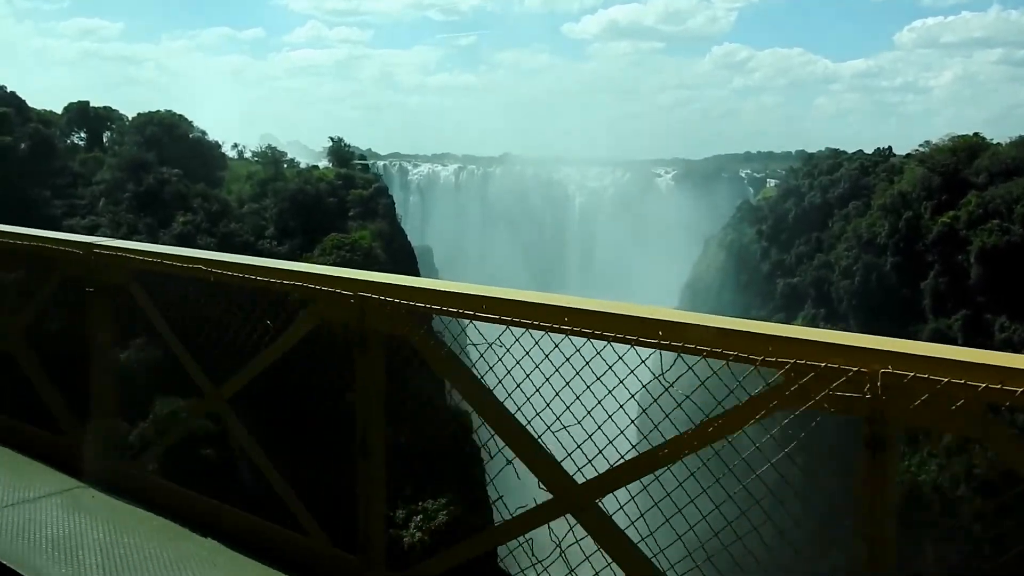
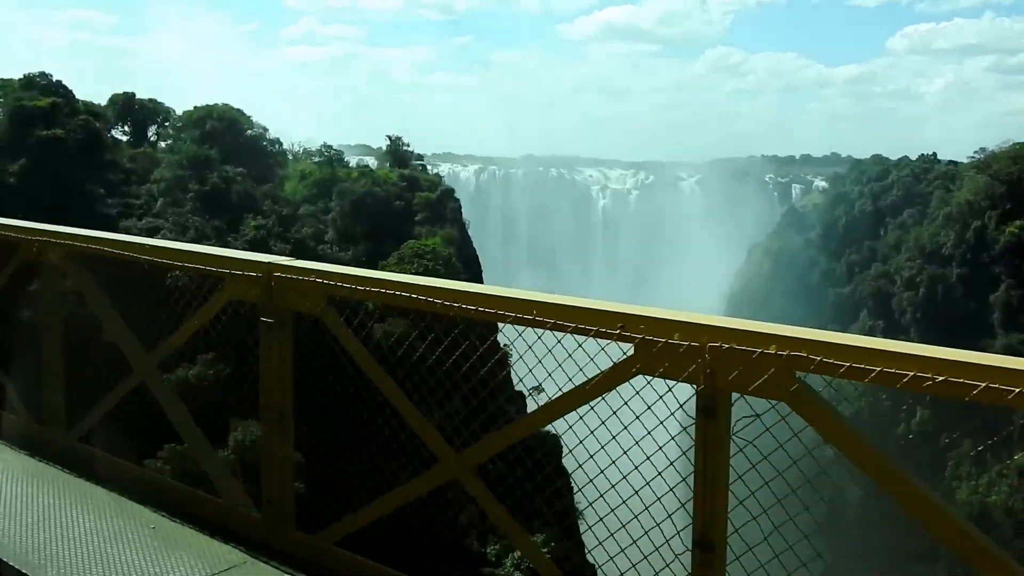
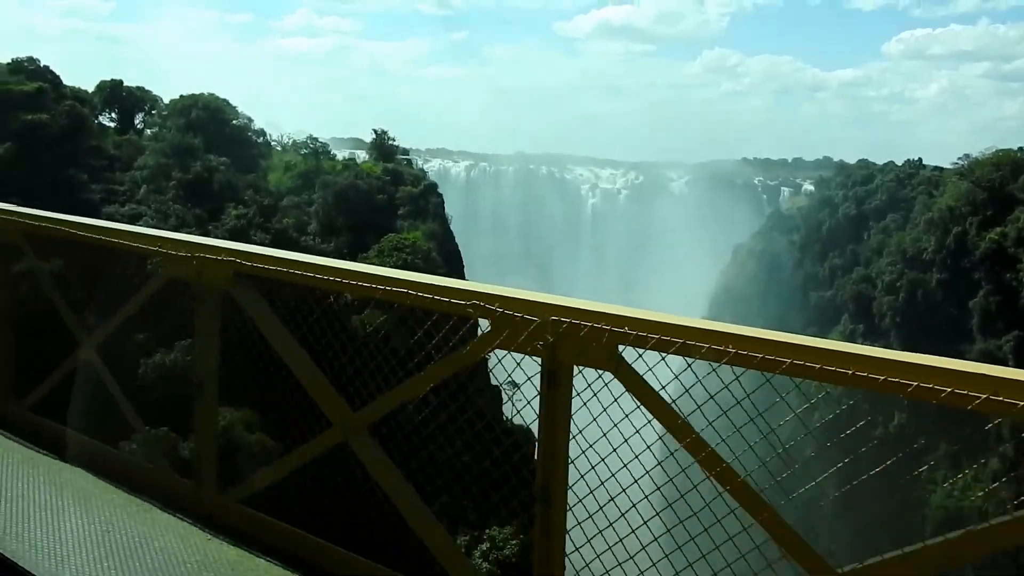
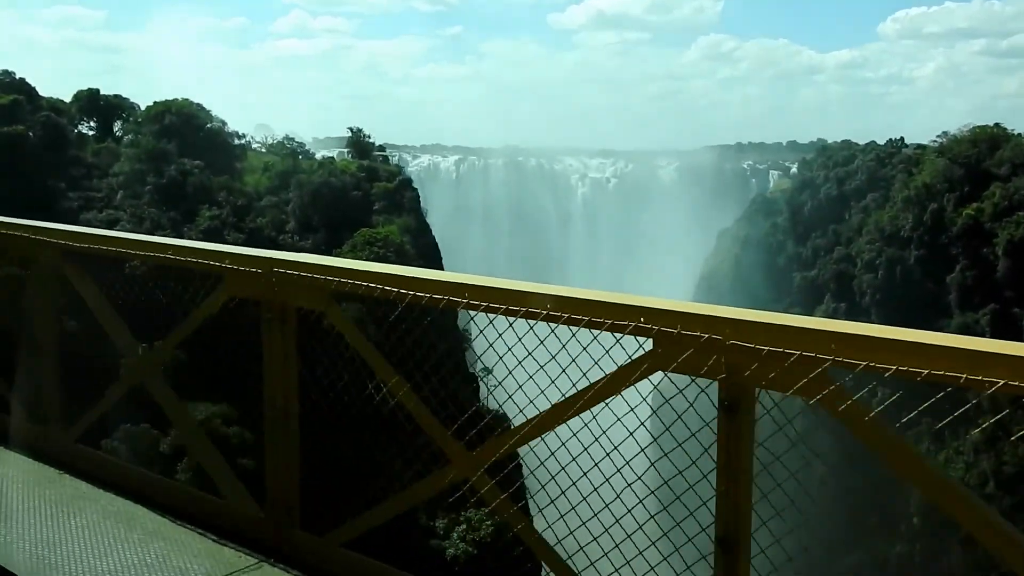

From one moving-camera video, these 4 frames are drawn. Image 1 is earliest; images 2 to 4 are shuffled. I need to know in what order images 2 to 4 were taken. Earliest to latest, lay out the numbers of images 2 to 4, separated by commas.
4, 3, 2
